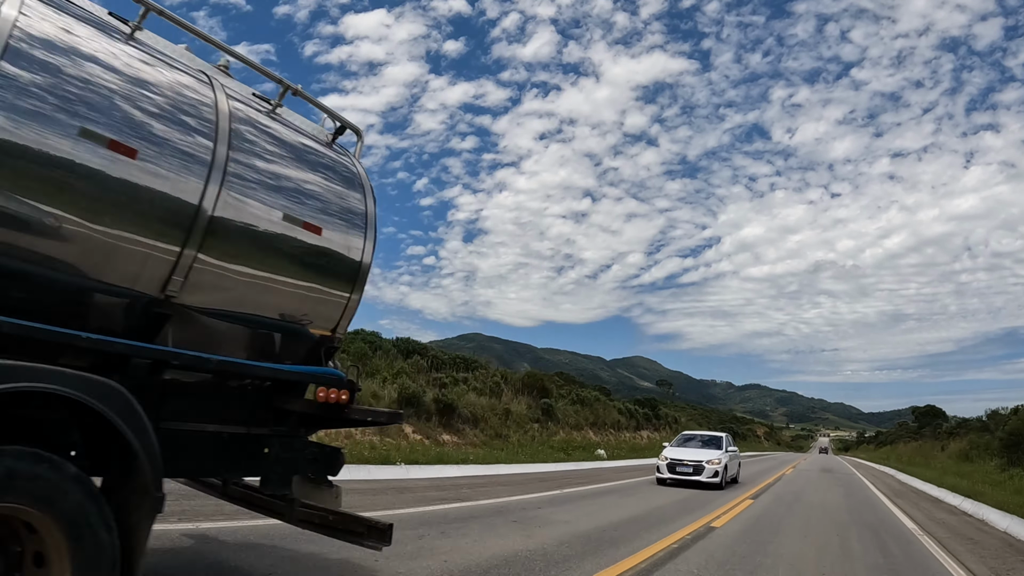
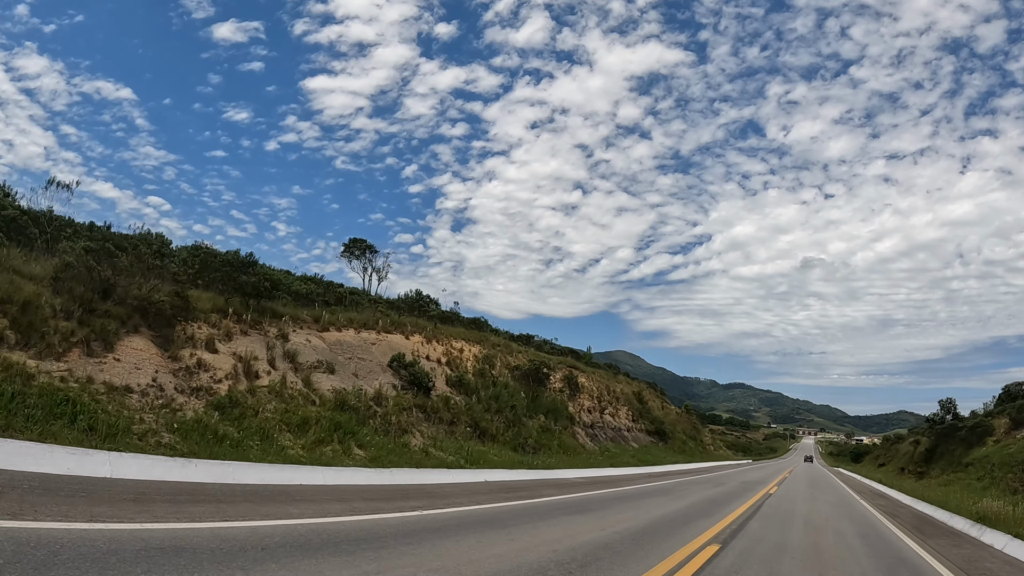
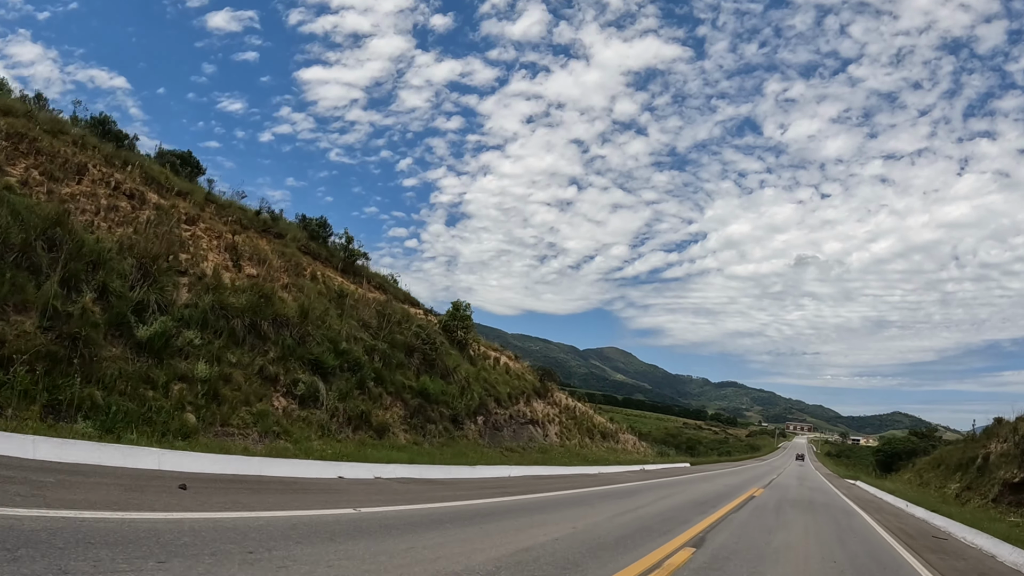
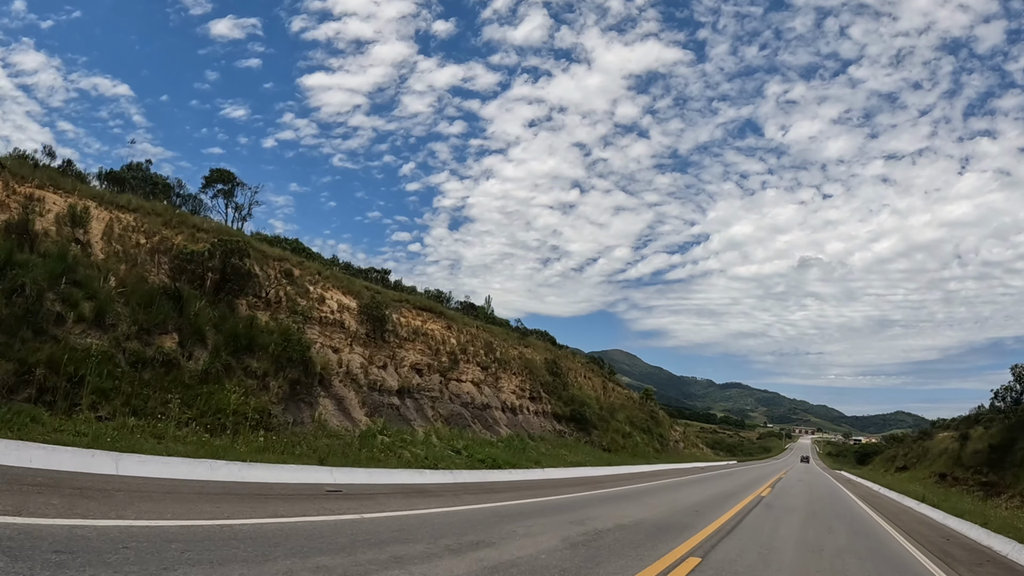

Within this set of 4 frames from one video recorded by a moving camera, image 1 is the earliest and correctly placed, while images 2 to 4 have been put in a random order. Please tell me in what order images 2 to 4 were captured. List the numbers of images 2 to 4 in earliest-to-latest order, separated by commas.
2, 4, 3
